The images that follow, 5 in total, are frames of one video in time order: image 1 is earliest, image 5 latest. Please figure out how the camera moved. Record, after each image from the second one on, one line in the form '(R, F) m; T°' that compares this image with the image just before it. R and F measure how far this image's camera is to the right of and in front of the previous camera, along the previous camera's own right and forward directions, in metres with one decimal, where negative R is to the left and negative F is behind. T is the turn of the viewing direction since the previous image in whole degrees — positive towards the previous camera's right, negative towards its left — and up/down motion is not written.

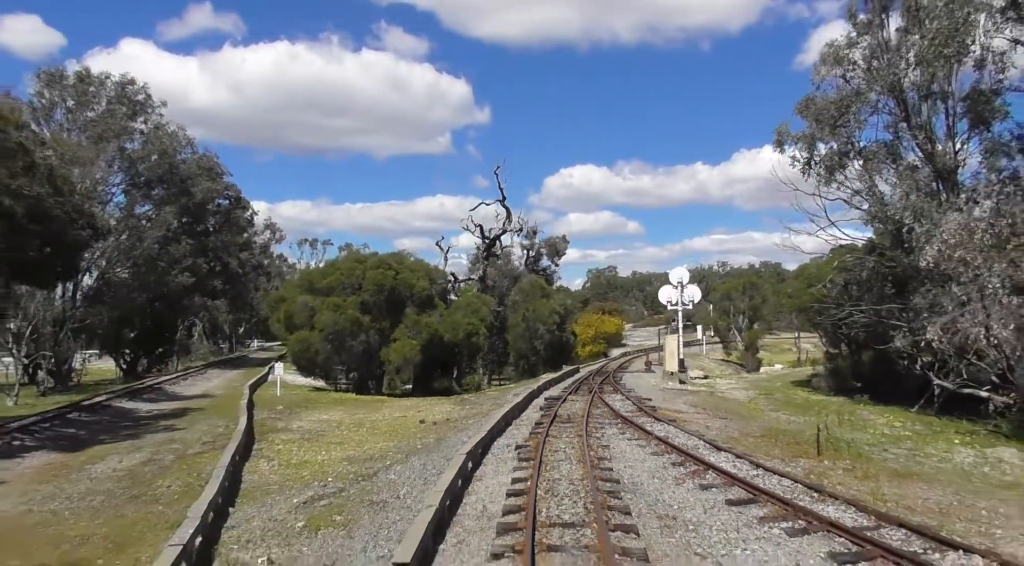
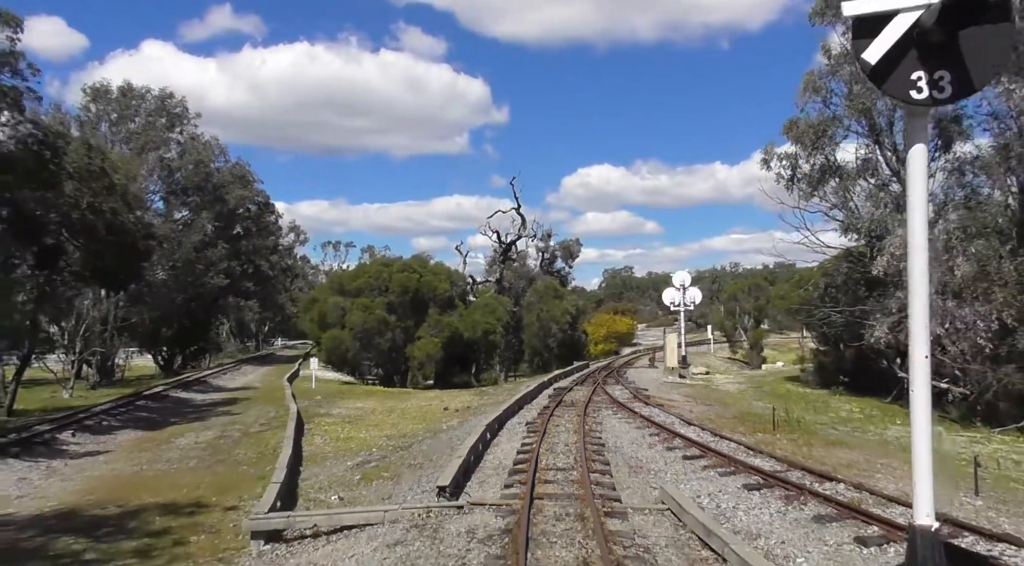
(+0.1, -3.1) m; -1°
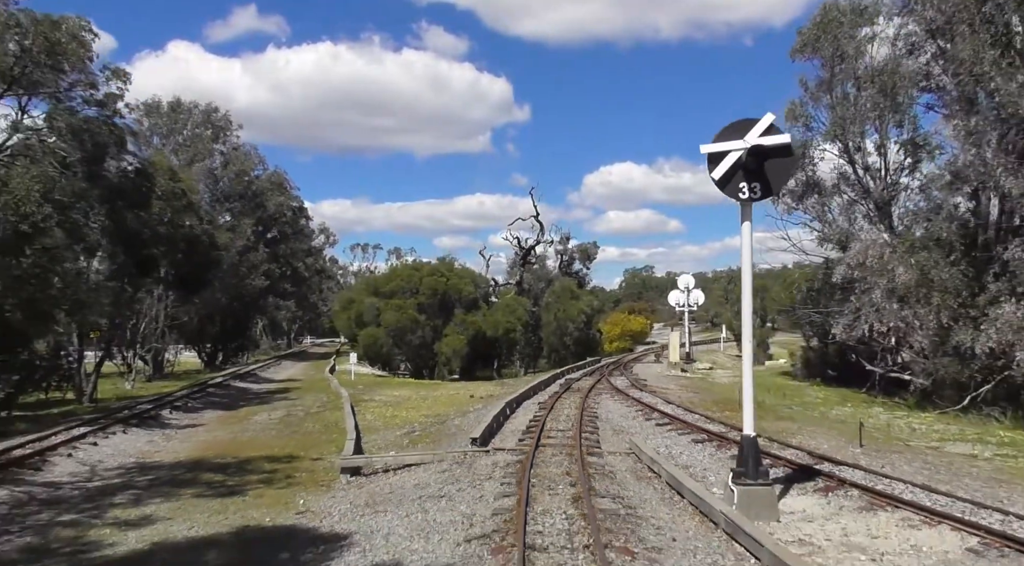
(+0.2, -4.0) m; -2°
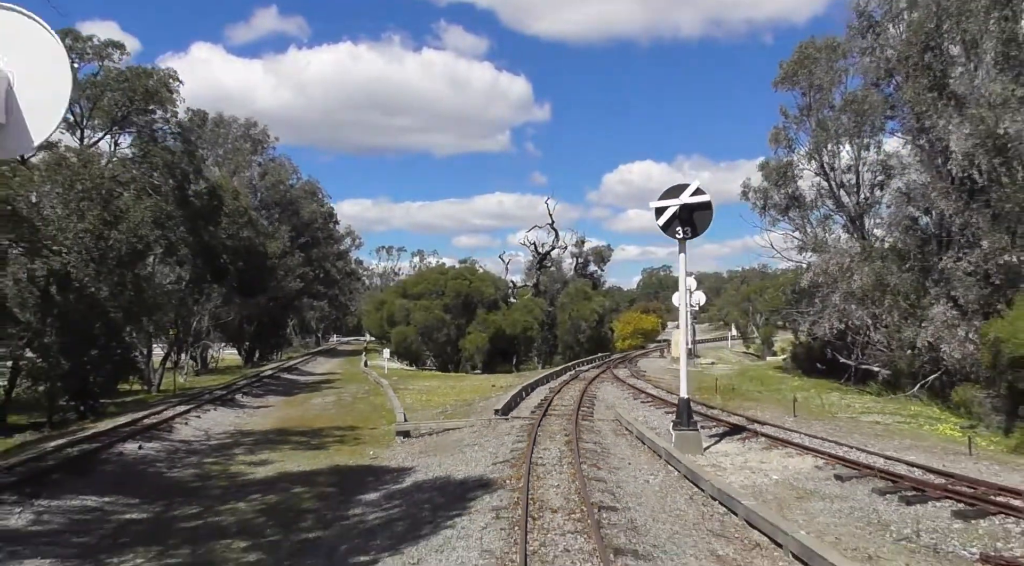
(+0.1, -4.3) m; -1°
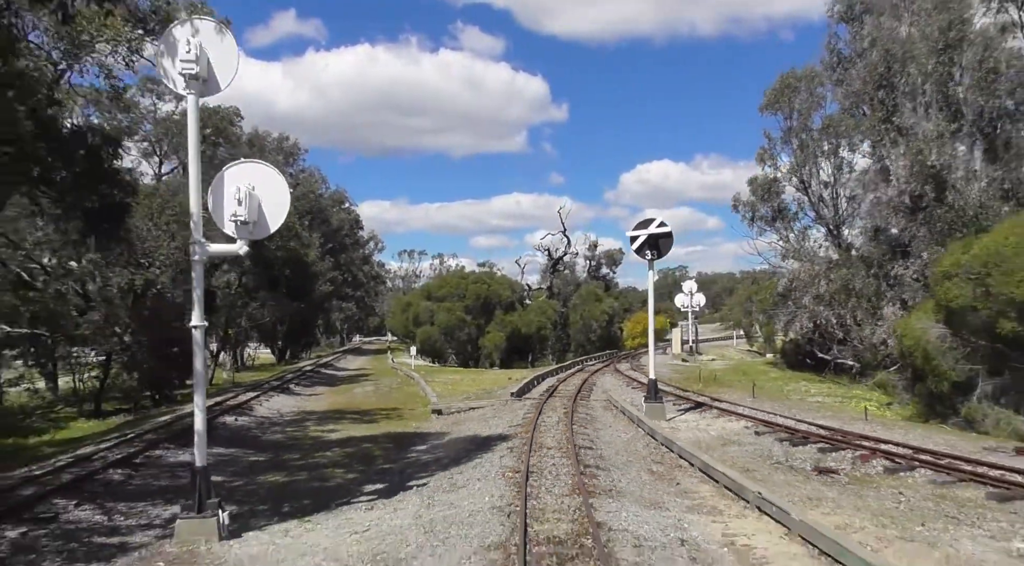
(+0.1, -4.4) m; -1°
